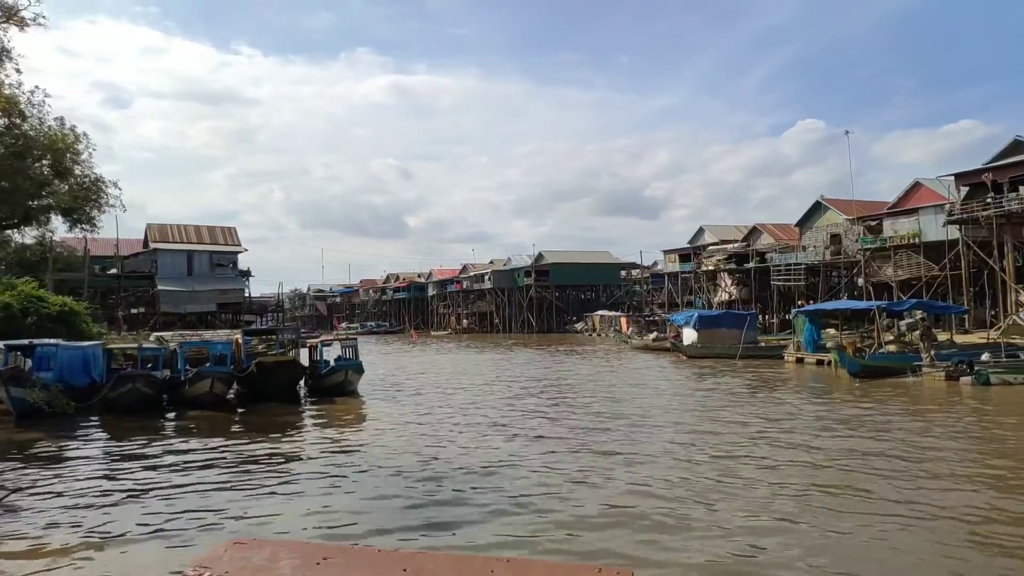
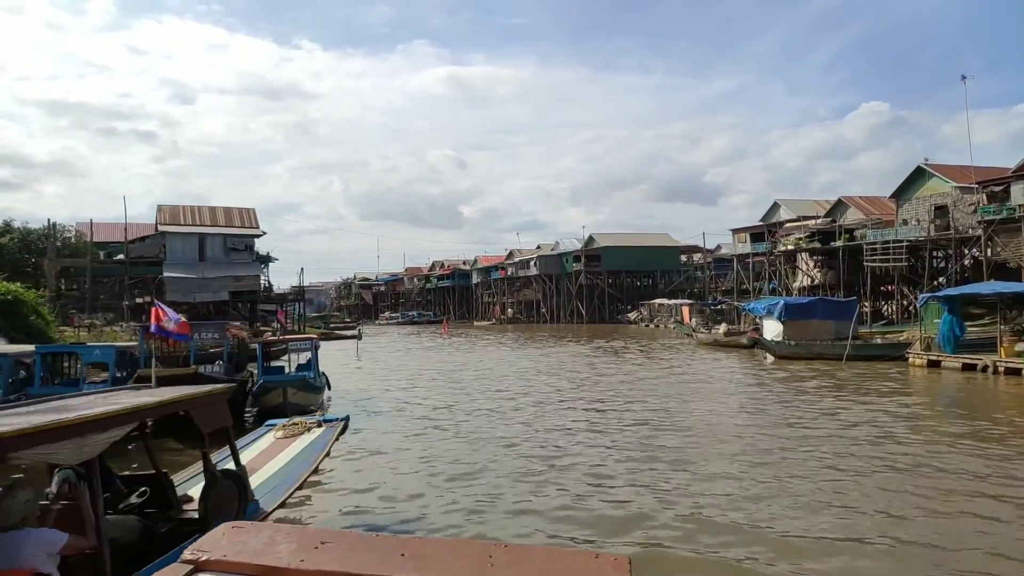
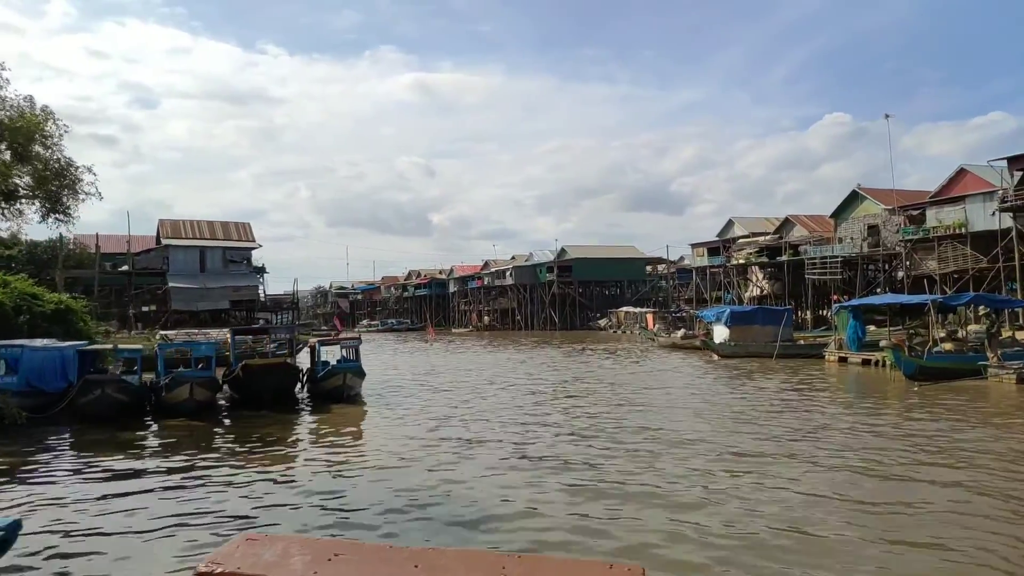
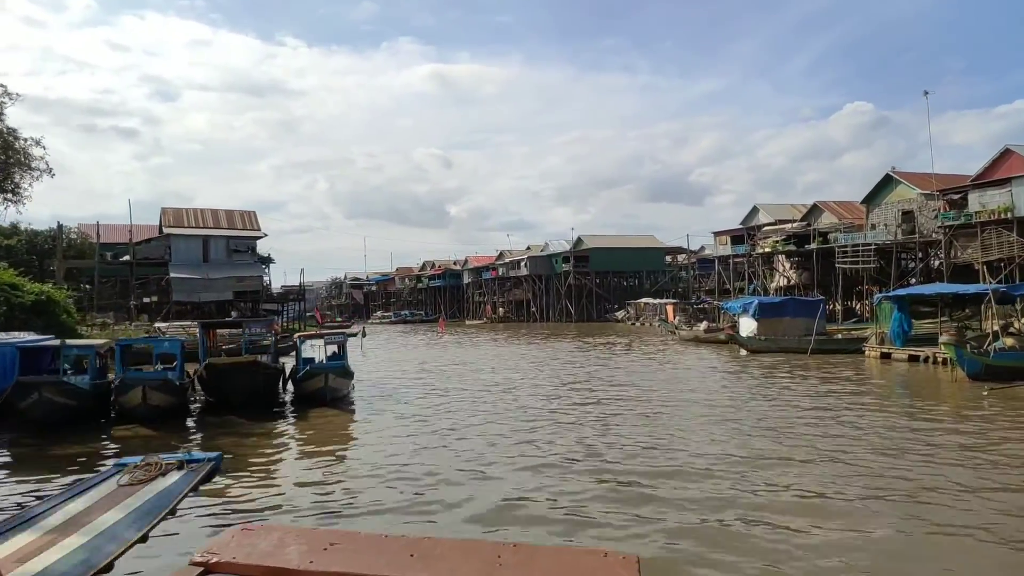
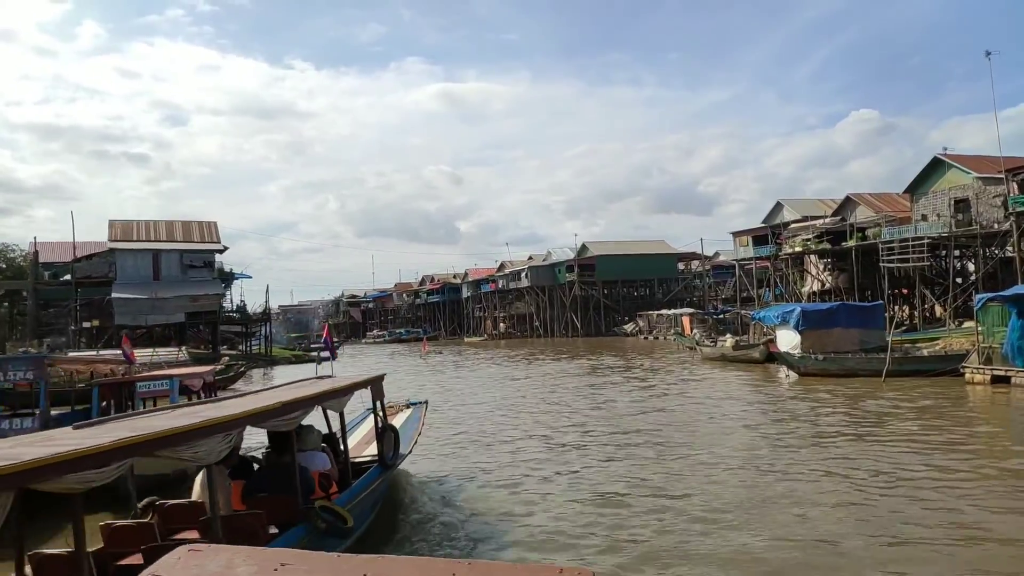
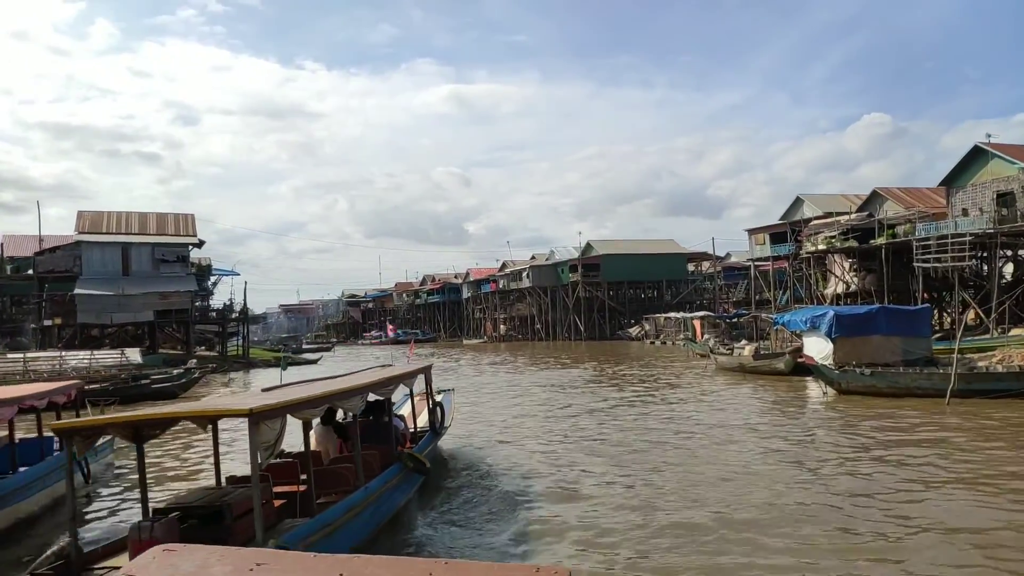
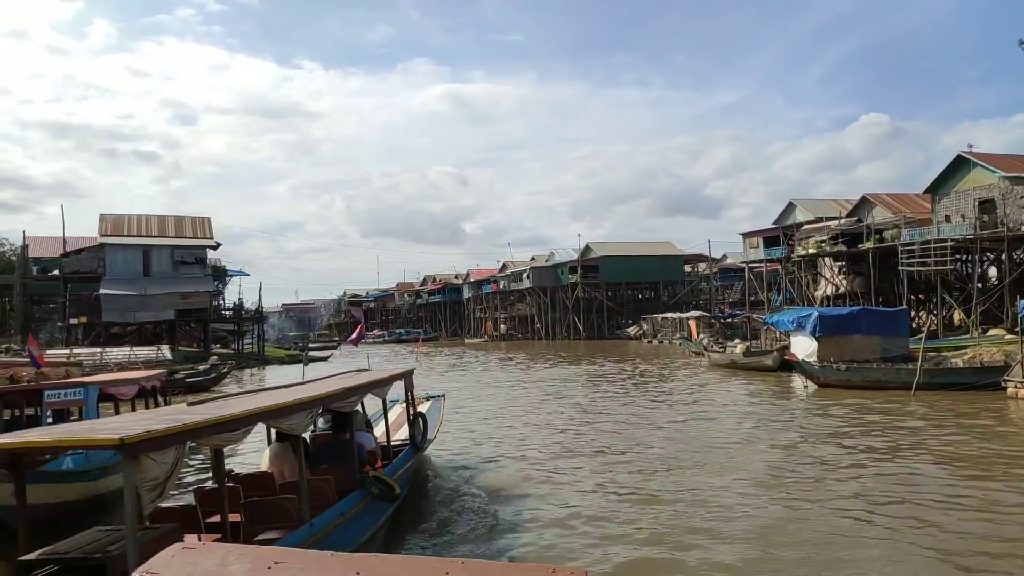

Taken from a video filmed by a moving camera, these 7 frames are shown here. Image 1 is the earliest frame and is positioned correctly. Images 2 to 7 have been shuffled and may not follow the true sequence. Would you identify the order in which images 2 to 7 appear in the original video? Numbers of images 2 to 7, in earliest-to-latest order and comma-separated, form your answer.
3, 4, 2, 5, 7, 6
